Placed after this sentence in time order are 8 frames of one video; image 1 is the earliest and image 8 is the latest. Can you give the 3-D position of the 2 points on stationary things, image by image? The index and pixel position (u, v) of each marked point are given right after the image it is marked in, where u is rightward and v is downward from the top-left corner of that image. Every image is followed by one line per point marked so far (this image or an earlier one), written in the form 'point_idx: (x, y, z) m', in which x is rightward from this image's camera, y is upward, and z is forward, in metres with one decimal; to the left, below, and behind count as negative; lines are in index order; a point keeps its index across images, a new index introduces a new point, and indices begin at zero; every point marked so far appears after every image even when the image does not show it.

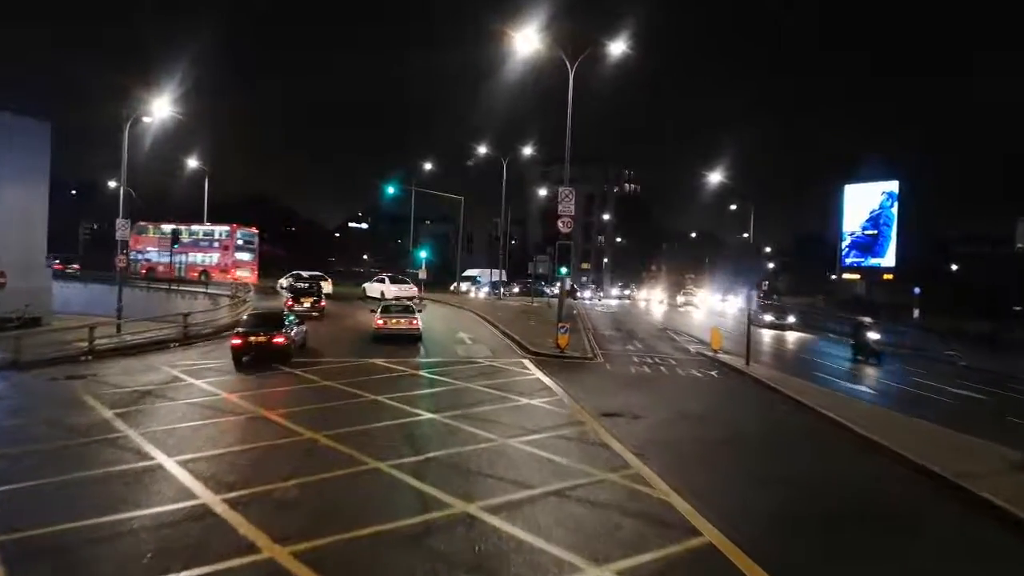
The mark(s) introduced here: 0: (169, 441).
0: (-4.9, -2.2, +13.4) m
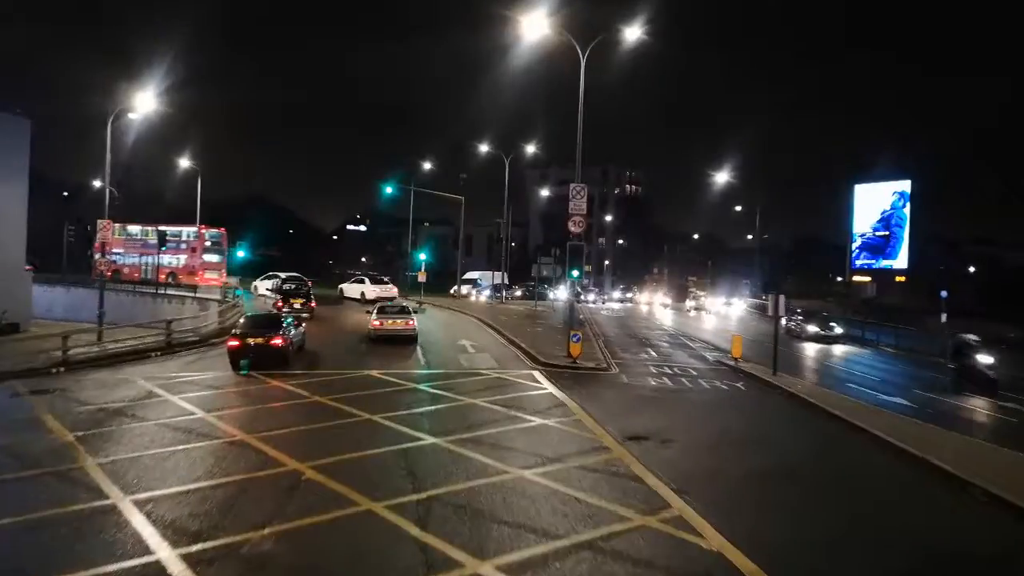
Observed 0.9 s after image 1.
0: (-4.7, -2.3, +11.6) m
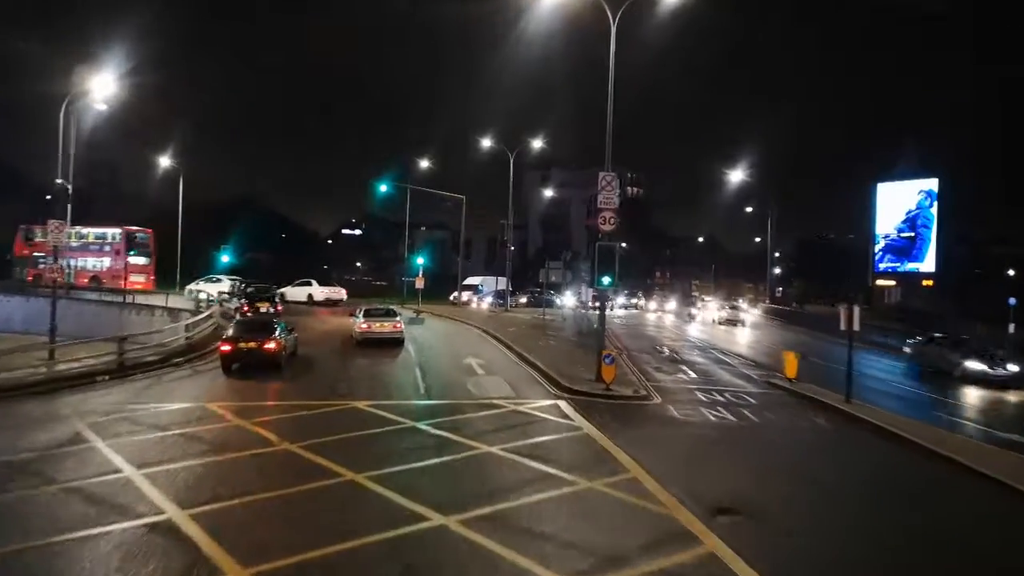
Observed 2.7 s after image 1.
0: (-4.3, -2.5, +7.8) m
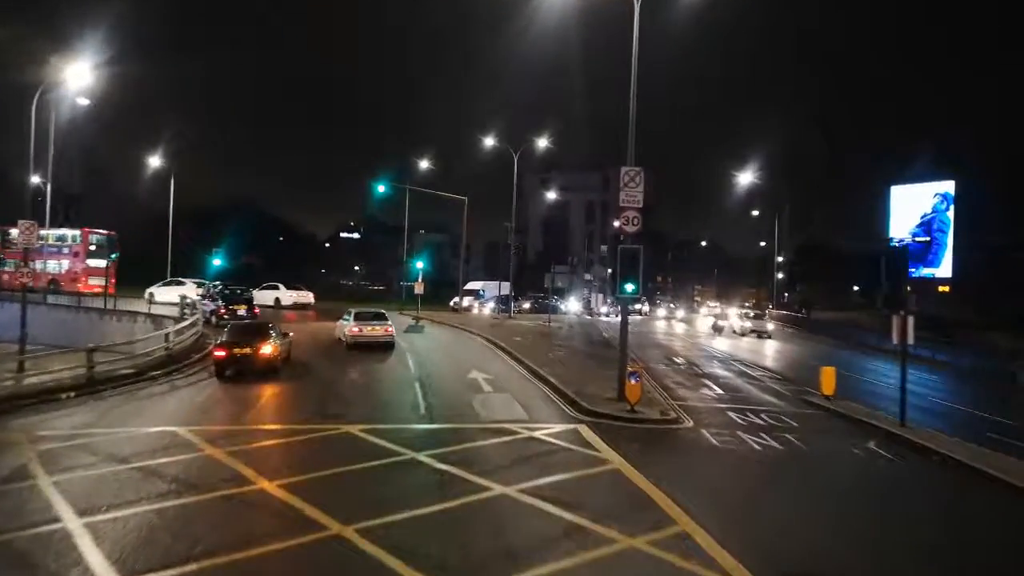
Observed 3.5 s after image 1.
0: (-4.1, -2.5, +5.8) m
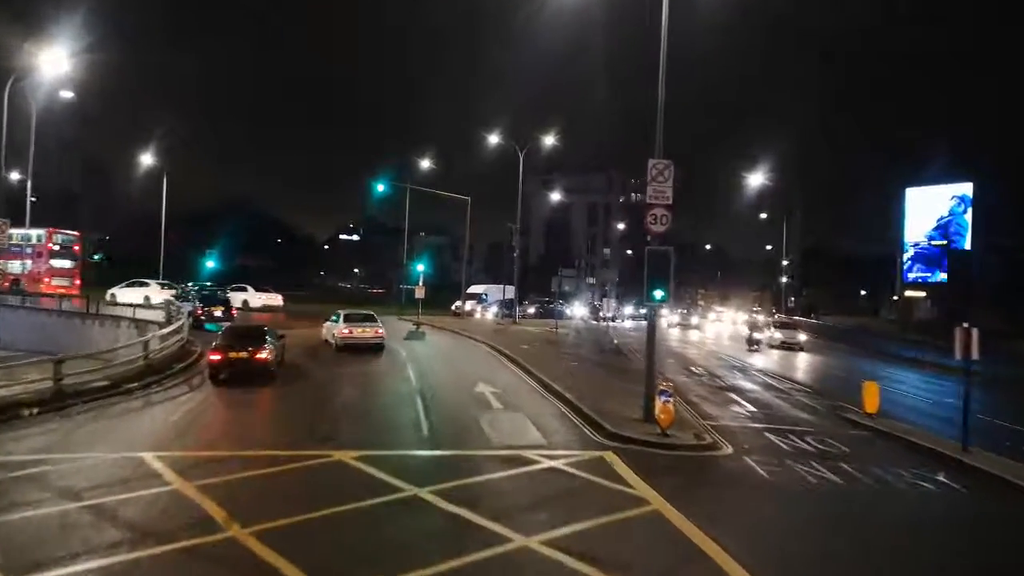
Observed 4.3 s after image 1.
0: (-3.9, -2.6, +4.0) m
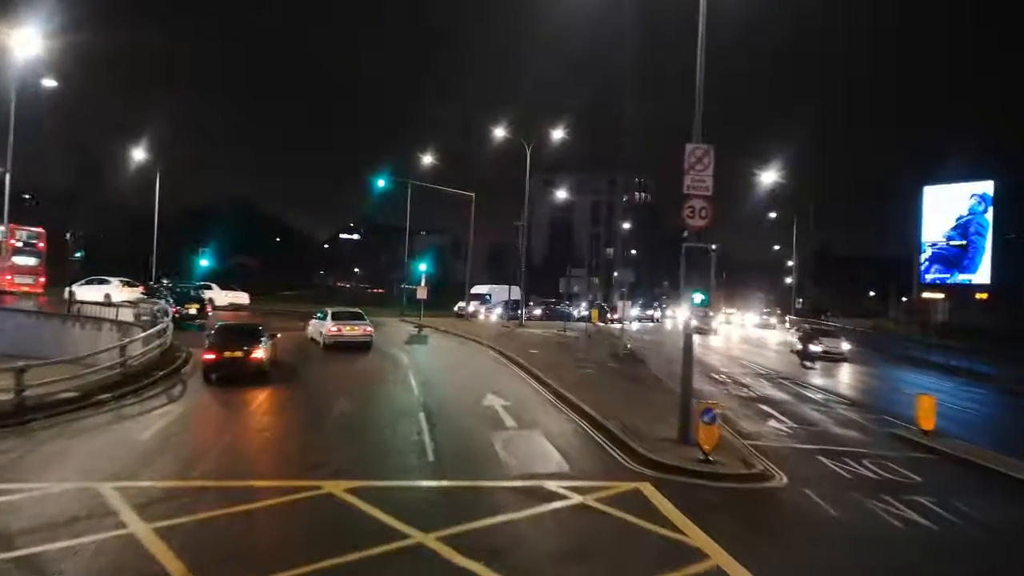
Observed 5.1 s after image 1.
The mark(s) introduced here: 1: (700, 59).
0: (-3.7, -2.6, +2.2) m
1: (+2.7, +3.3, +13.8) m
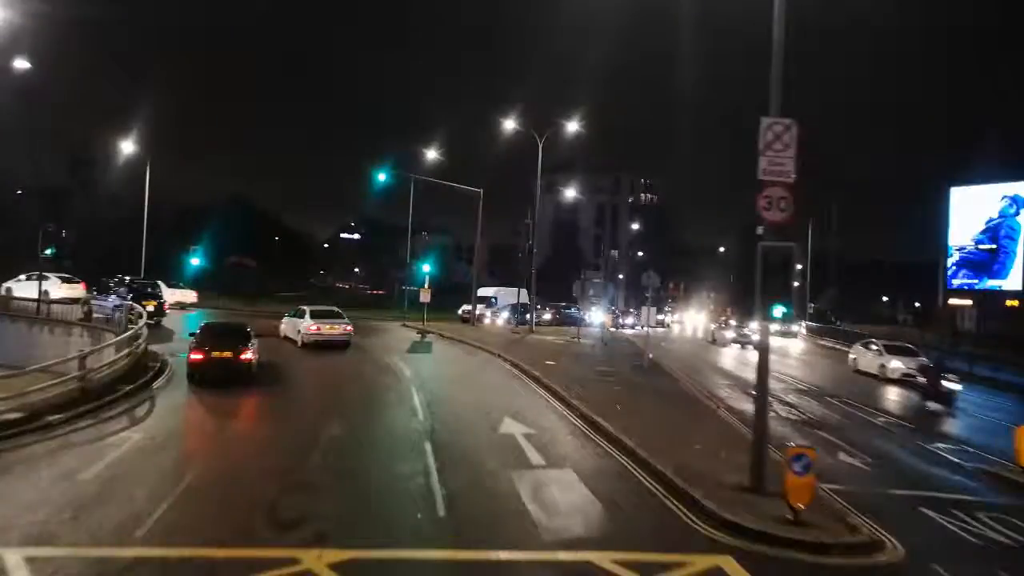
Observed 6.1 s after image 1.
0: (-3.4, -2.7, -0.4) m
1: (+3.1, +3.2, +11.2) m
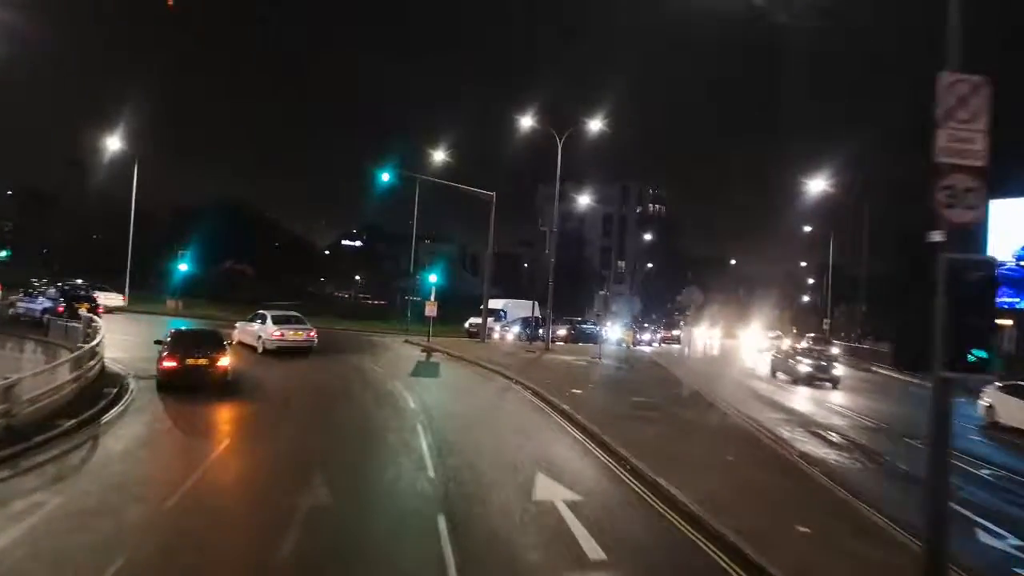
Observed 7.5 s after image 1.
0: (-2.9, -2.7, -3.7) m
1: (+3.6, +2.9, +7.9) m
